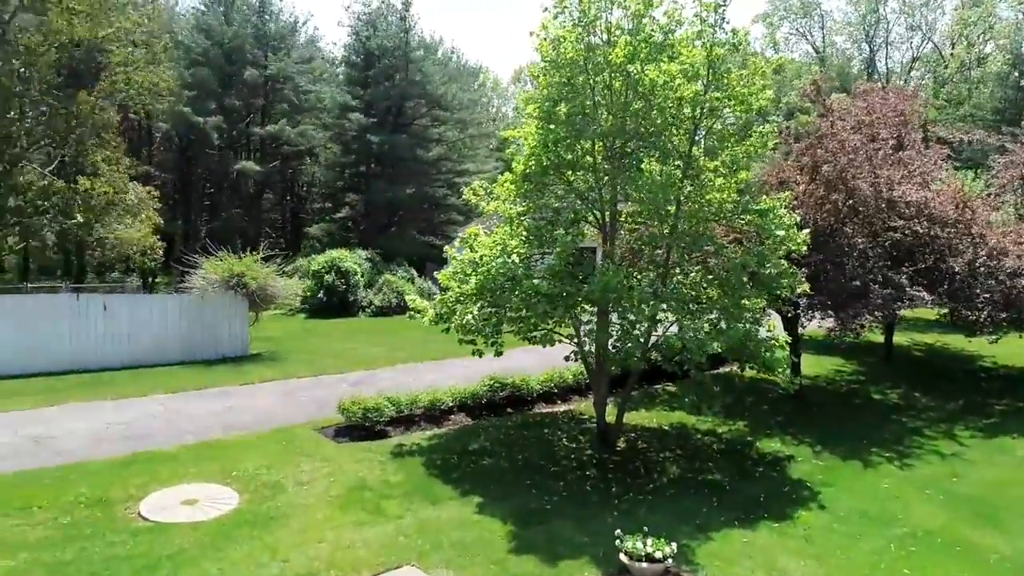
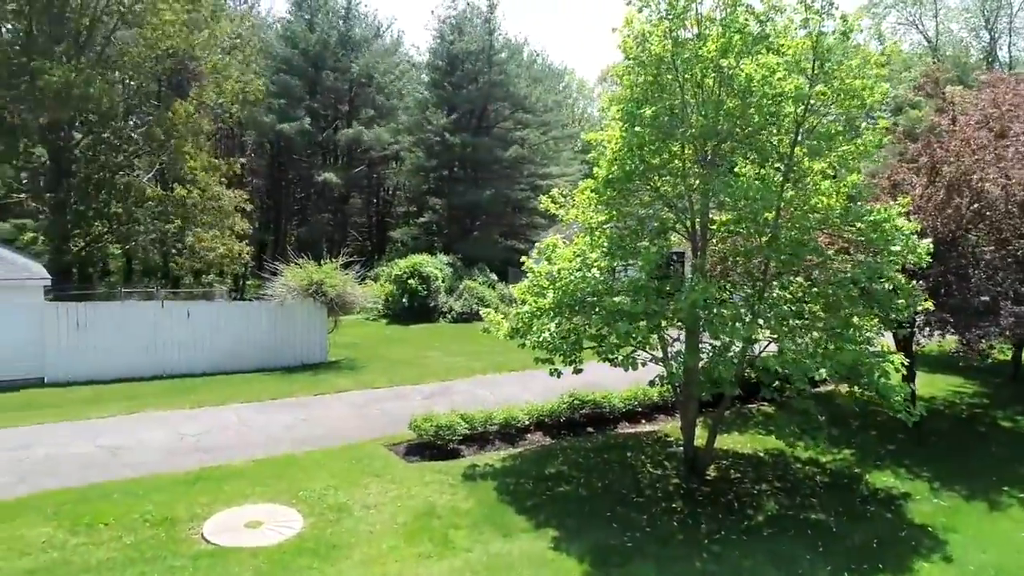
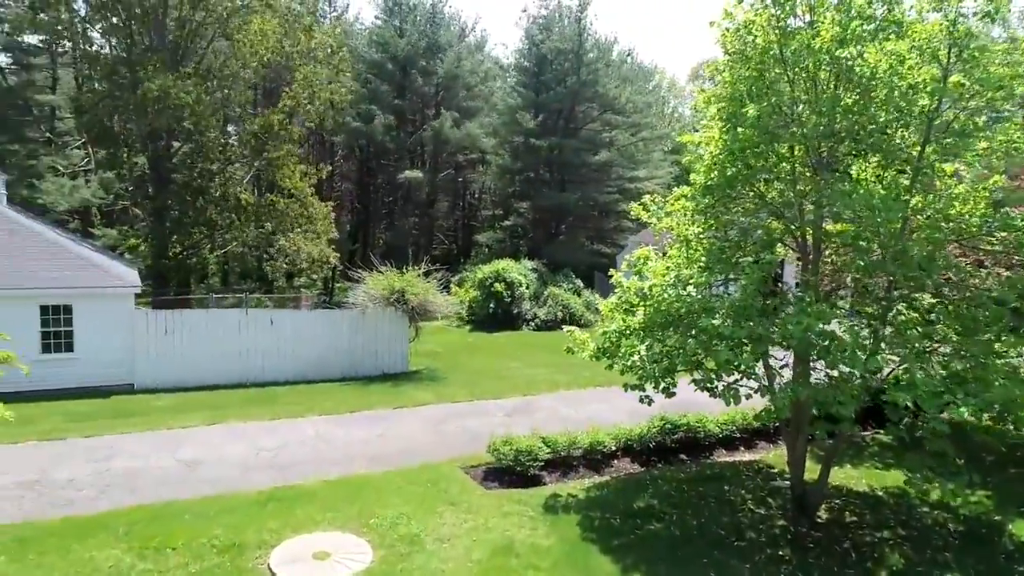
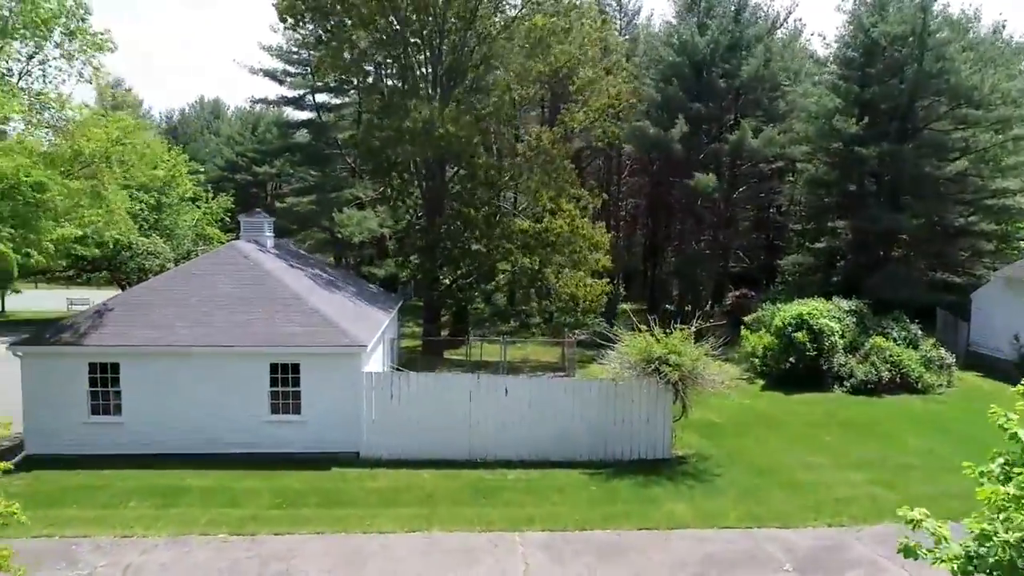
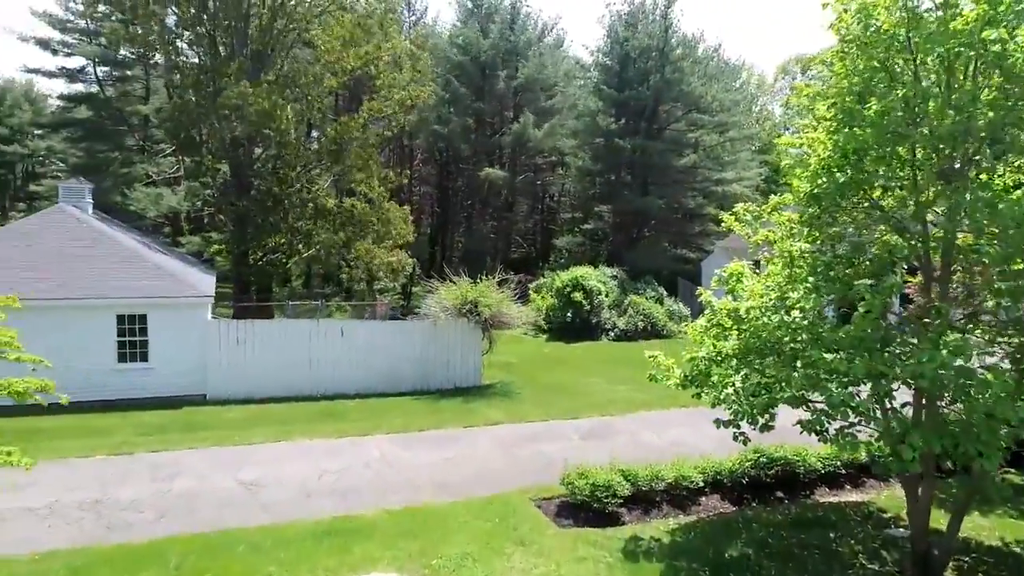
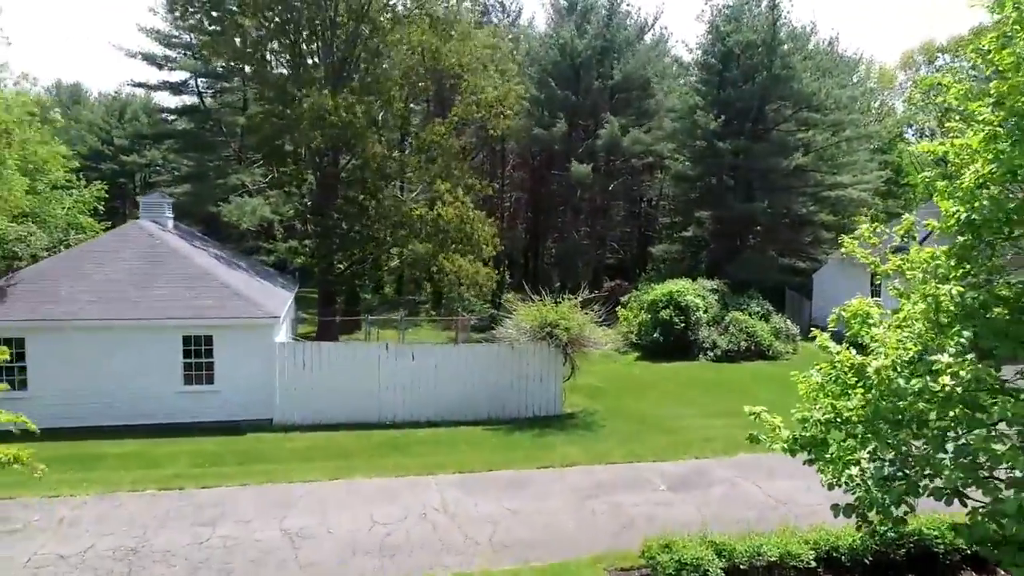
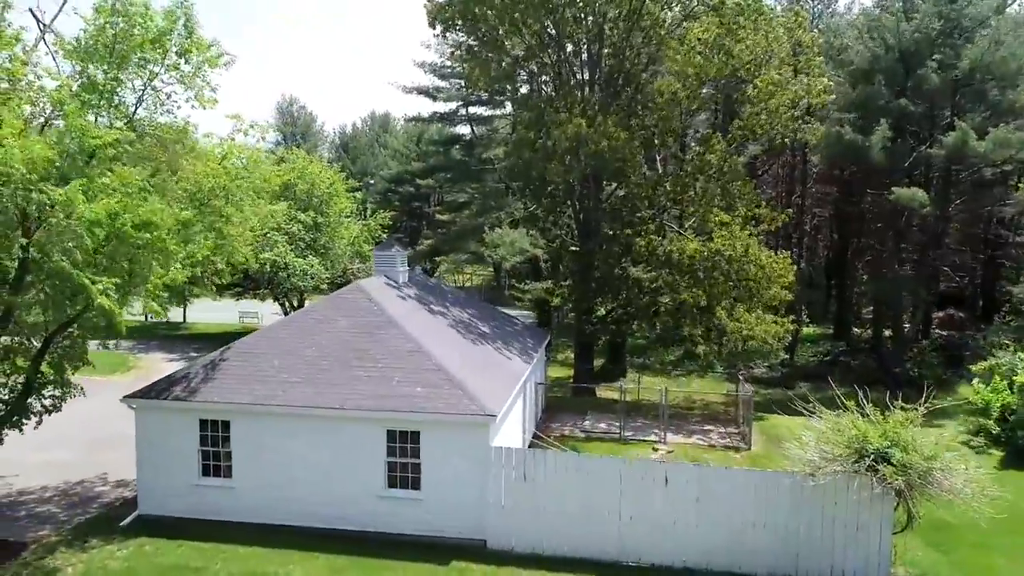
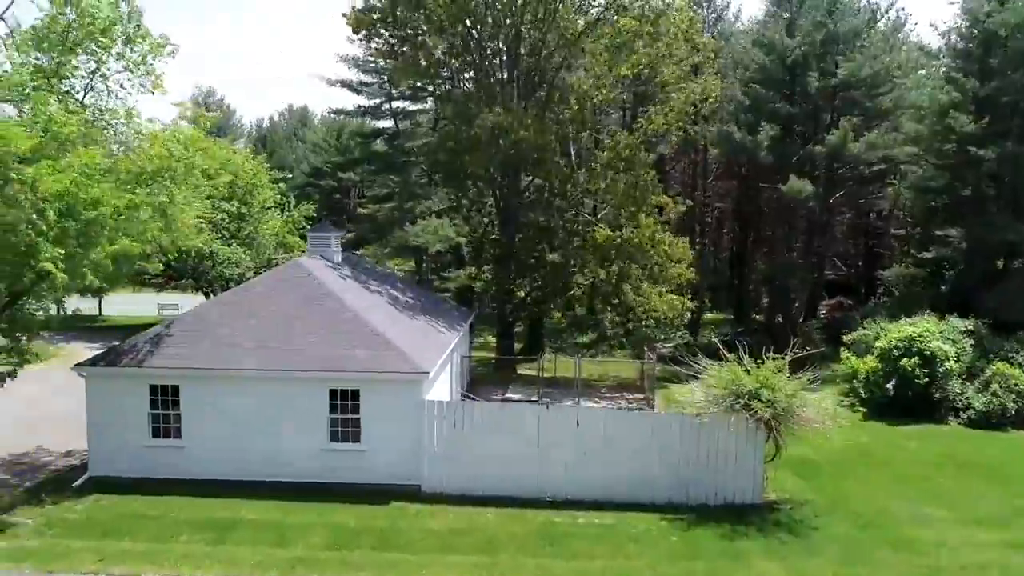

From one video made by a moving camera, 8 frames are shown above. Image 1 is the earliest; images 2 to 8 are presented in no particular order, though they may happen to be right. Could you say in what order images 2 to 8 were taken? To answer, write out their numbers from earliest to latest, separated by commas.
2, 3, 5, 6, 4, 8, 7
